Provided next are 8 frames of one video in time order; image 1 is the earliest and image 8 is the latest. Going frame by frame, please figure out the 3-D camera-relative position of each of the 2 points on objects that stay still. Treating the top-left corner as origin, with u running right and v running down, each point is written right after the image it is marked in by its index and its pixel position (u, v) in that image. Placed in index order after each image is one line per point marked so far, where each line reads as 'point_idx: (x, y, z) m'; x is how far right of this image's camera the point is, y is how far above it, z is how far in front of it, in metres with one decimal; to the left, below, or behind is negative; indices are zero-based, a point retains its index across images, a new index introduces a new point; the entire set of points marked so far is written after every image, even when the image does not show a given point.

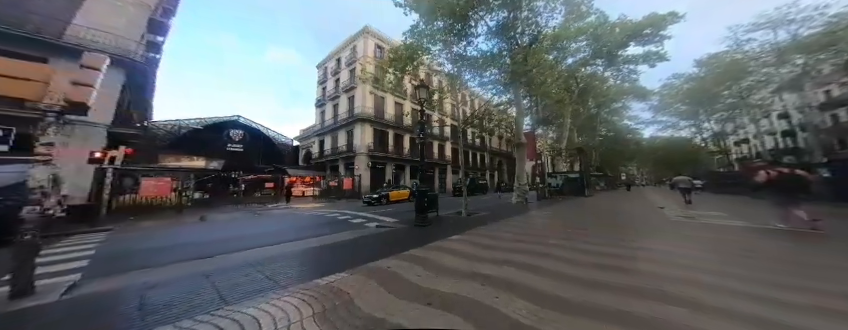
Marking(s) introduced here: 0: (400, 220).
0: (-0.6, -1.6, +5.8) m
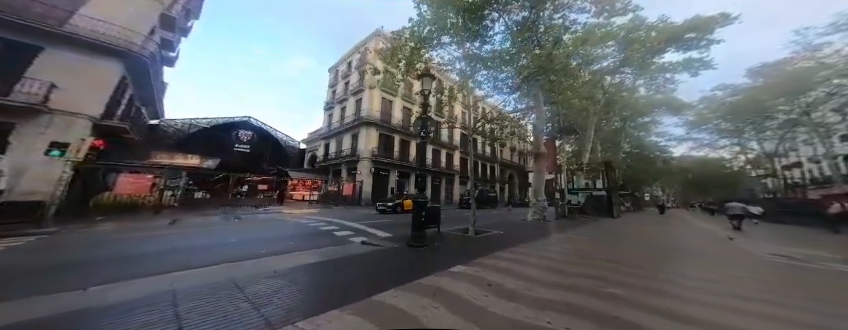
0: (-0.6, -1.7, +4.8) m
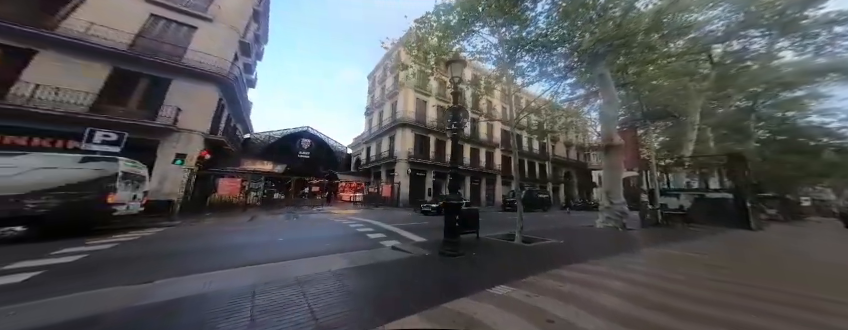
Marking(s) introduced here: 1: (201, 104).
0: (+0.1, -1.7, +4.4) m
1: (-13.0, +3.8, +13.2) m
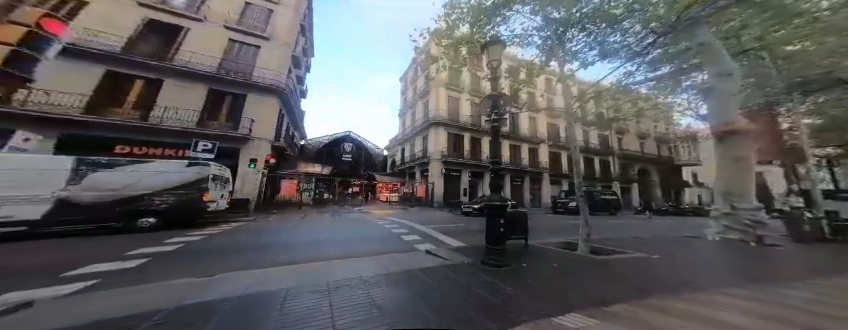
0: (+0.9, -1.6, +4.0) m
1: (-10.8, +3.6, +14.8) m
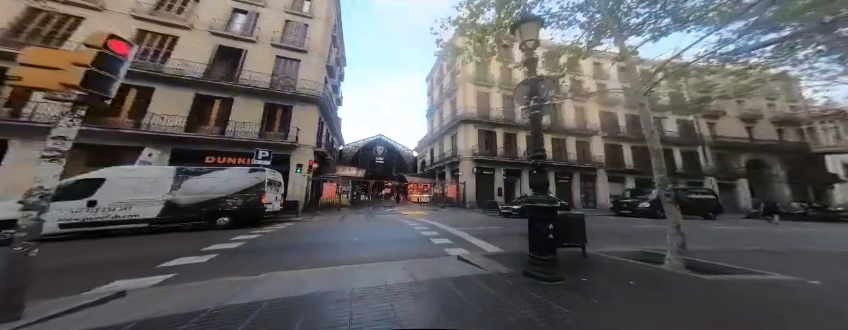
0: (+1.4, -1.5, +3.5) m
1: (-8.8, +3.2, +16.0) m
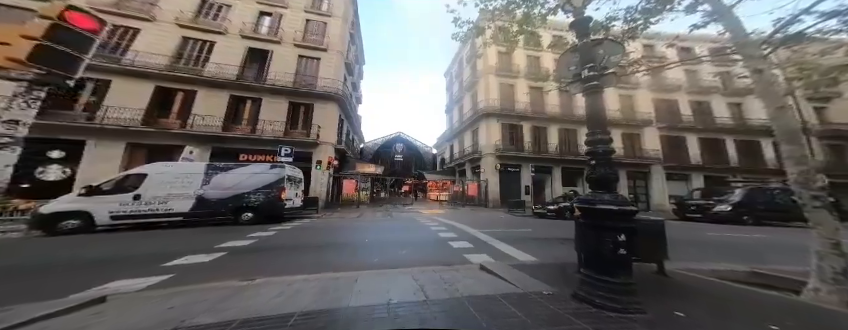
0: (+1.7, -1.4, +2.9) m
1: (-7.3, +3.5, +16.2) m
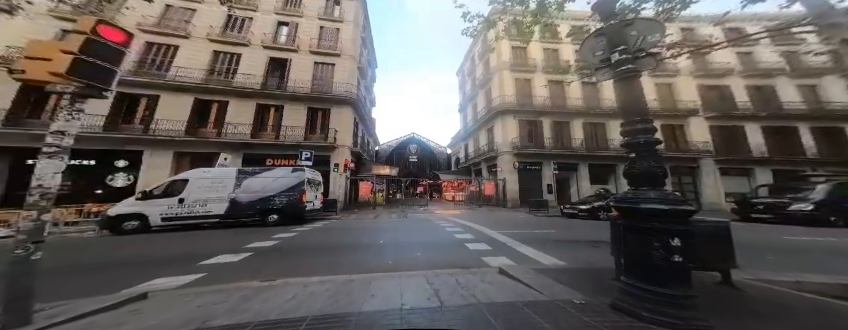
0: (+1.9, -1.4, +2.7) m
1: (-6.3, +3.3, +16.6) m
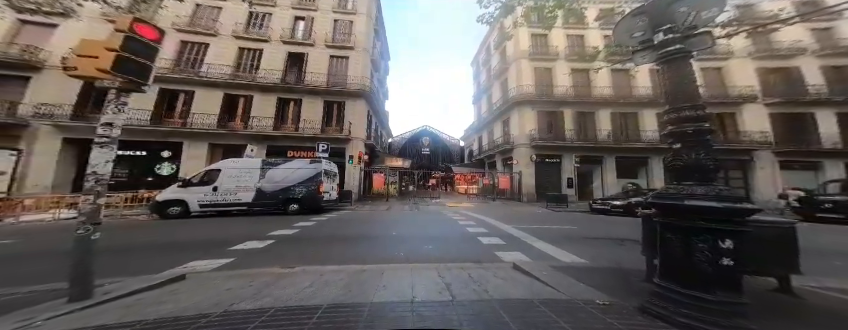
0: (+2.1, -1.3, +2.5) m
1: (-5.2, +3.9, +16.7) m
